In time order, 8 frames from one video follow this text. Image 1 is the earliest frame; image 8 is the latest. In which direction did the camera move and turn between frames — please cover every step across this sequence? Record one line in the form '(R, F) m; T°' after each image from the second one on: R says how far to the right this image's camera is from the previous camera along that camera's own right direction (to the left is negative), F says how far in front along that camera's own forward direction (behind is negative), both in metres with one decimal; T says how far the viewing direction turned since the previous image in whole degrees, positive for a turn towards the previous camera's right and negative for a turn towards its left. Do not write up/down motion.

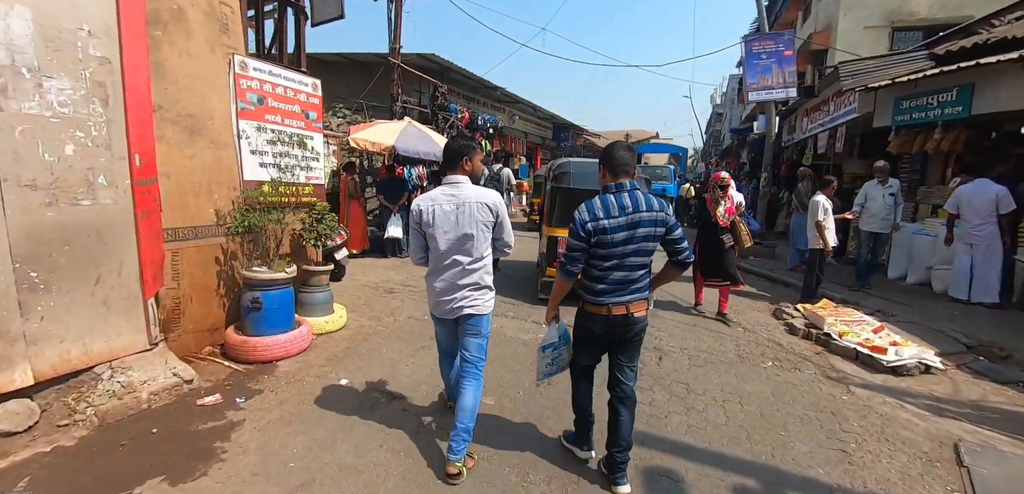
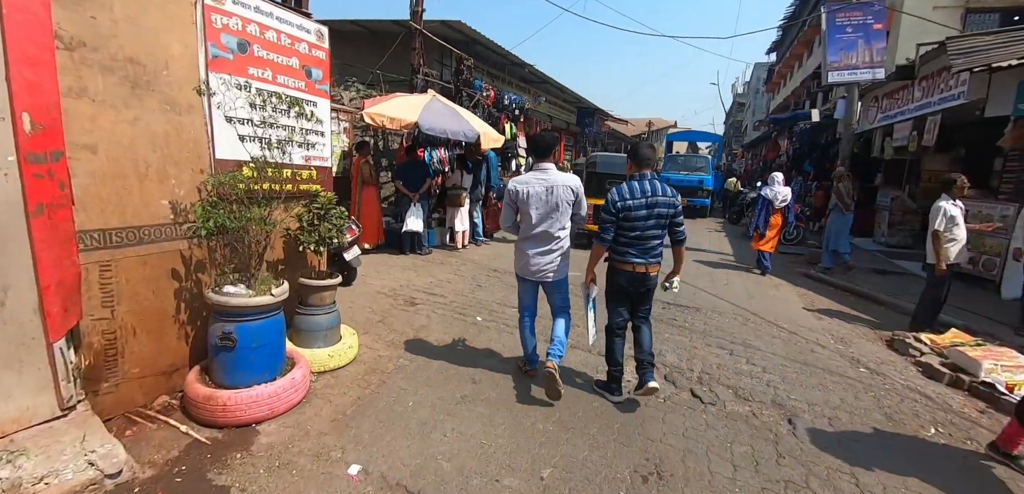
(-0.5, +1.3) m; -1°
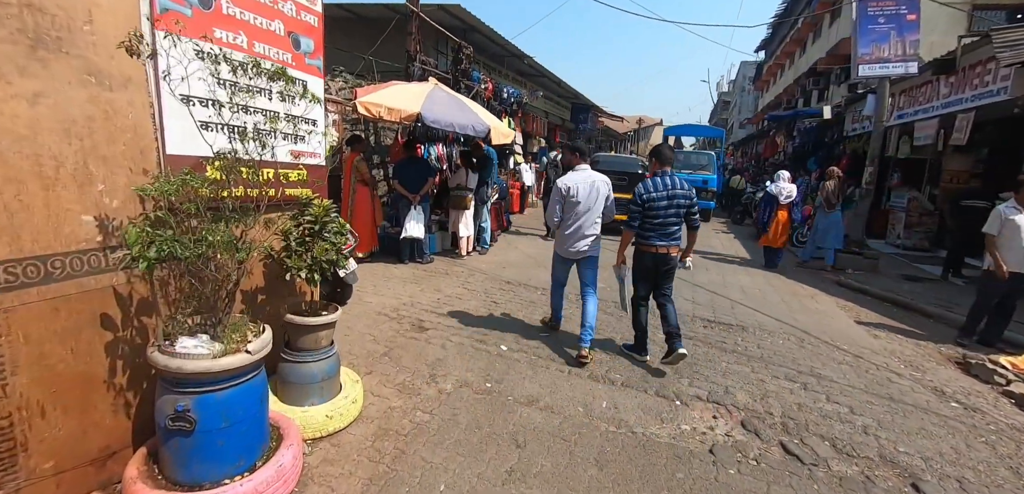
(-0.4, +0.8) m; +2°
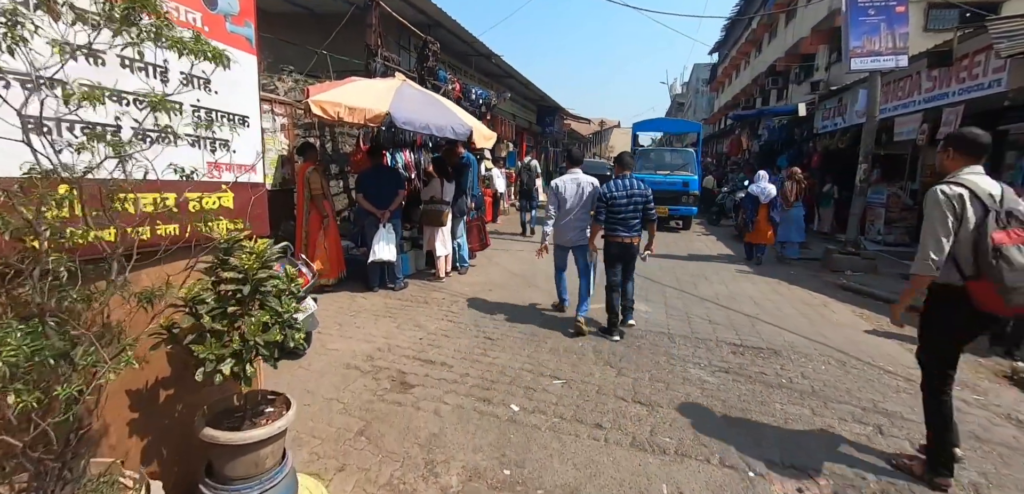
(-0.3, +0.9) m; +4°
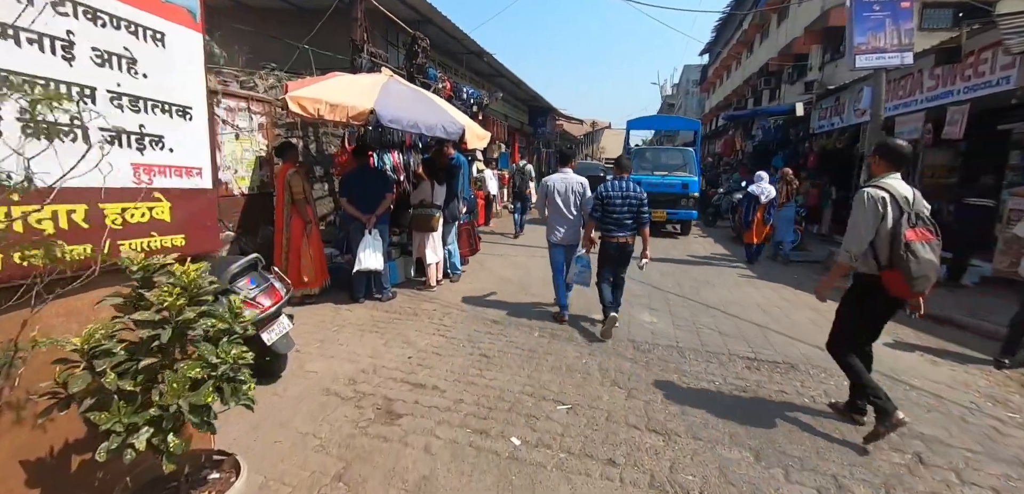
(0.0, +0.4) m; +1°
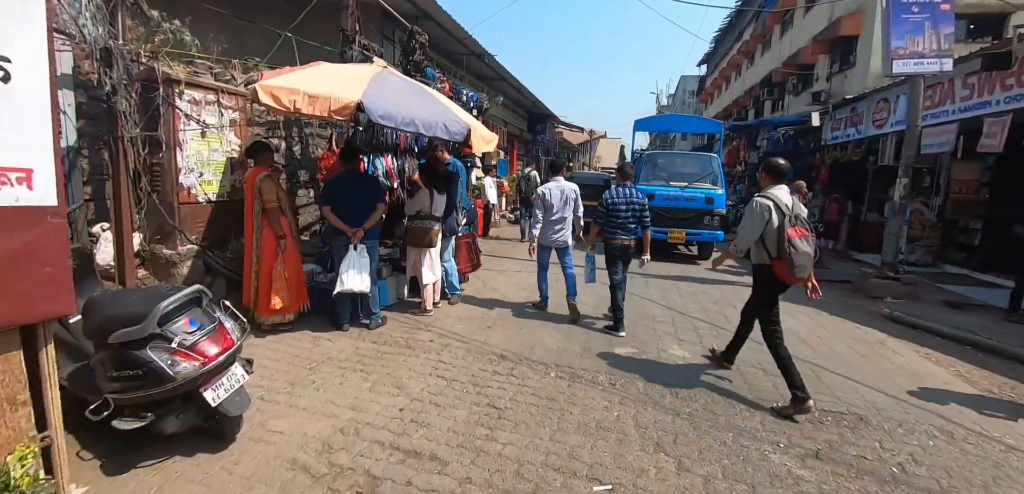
(-0.2, +0.7) m; +1°
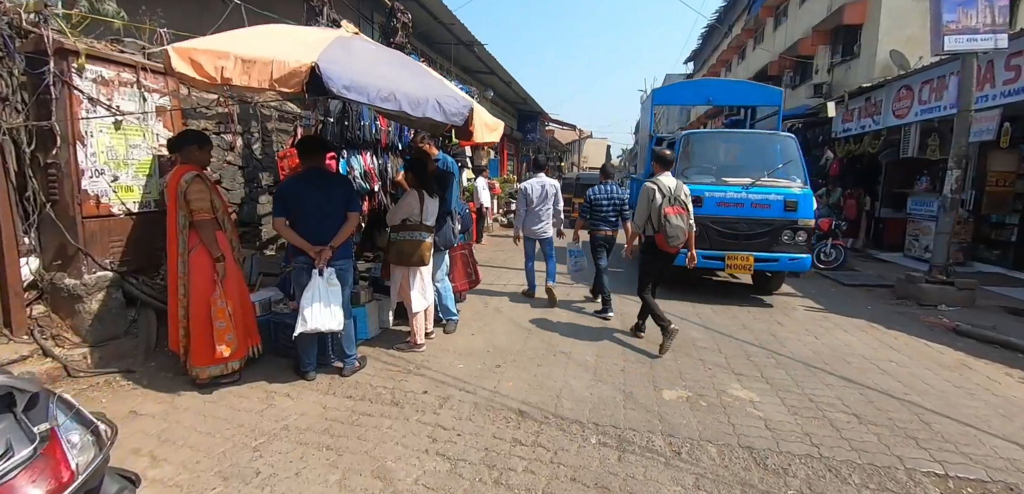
(-0.2, +1.0) m; +2°
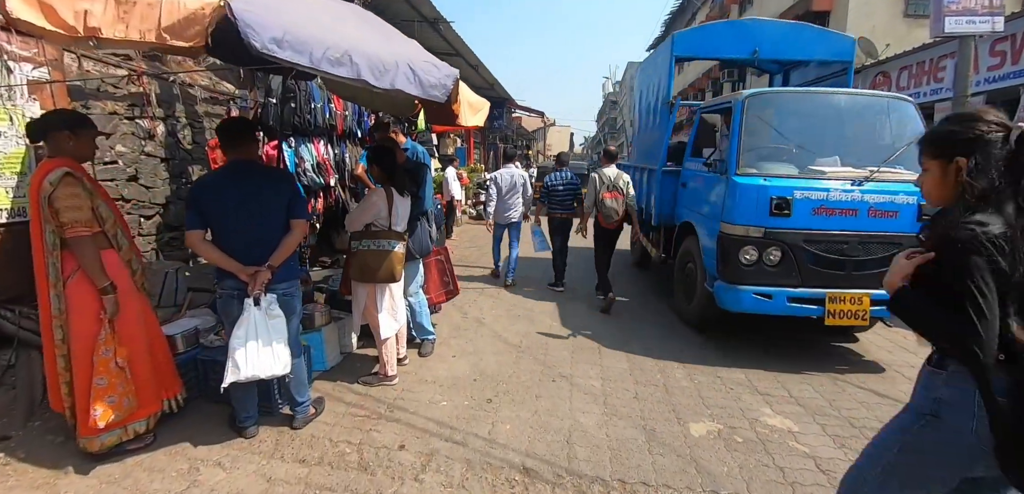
(-0.2, +0.7) m; +4°
